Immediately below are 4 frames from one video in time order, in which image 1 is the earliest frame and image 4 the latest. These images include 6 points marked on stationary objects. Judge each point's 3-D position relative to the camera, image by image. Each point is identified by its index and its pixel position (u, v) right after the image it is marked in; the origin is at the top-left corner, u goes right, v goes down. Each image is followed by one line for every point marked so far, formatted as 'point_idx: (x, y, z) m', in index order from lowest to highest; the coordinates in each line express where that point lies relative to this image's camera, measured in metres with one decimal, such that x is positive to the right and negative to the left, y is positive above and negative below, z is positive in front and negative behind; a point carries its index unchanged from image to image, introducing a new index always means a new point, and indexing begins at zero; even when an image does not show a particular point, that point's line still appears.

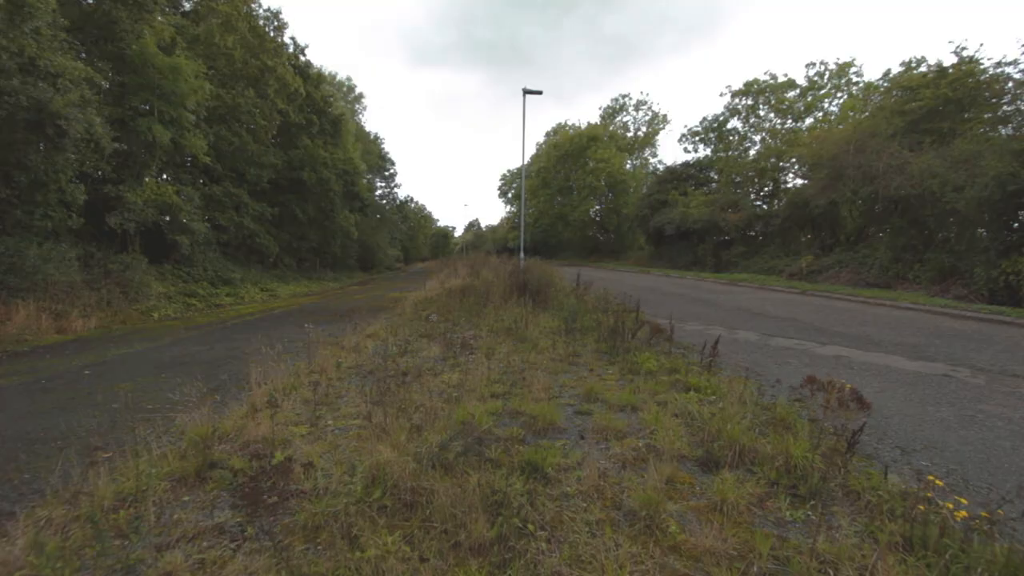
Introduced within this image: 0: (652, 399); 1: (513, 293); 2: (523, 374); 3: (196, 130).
0: (+1.3, -1.0, +4.5) m
1: (0.0, -0.1, +10.6) m
2: (+0.1, -1.0, +5.5) m
3: (-11.4, +5.7, +17.5) m
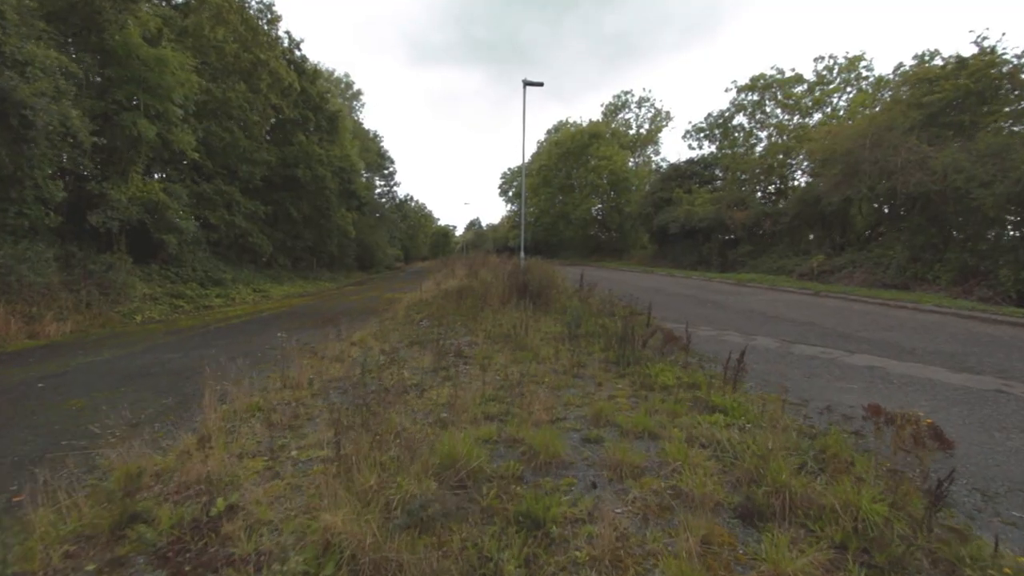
0: (+1.3, -1.1, +3.9) m
1: (0.0, -0.2, +10.0) m
2: (+0.1, -1.0, +4.9) m
3: (-11.4, +5.7, +16.9) m
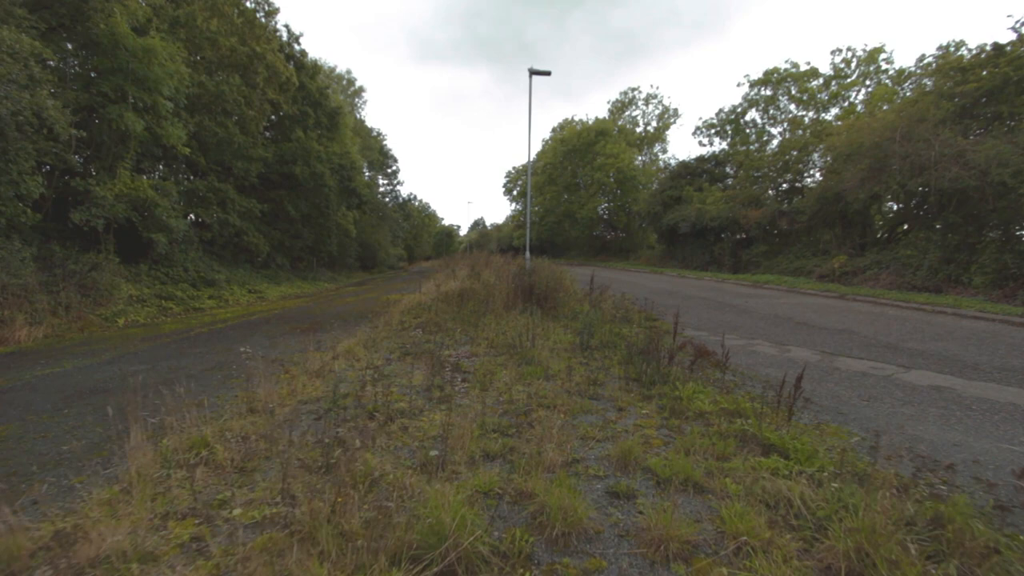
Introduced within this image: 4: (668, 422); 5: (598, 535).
0: (+1.3, -1.1, +3.1) m
1: (+0.1, -0.2, +9.2) m
2: (+0.1, -1.1, +4.1) m
3: (-11.2, +5.6, +16.2) m
4: (+1.3, -1.1, +4.0) m
5: (+0.4, -1.3, +2.5) m
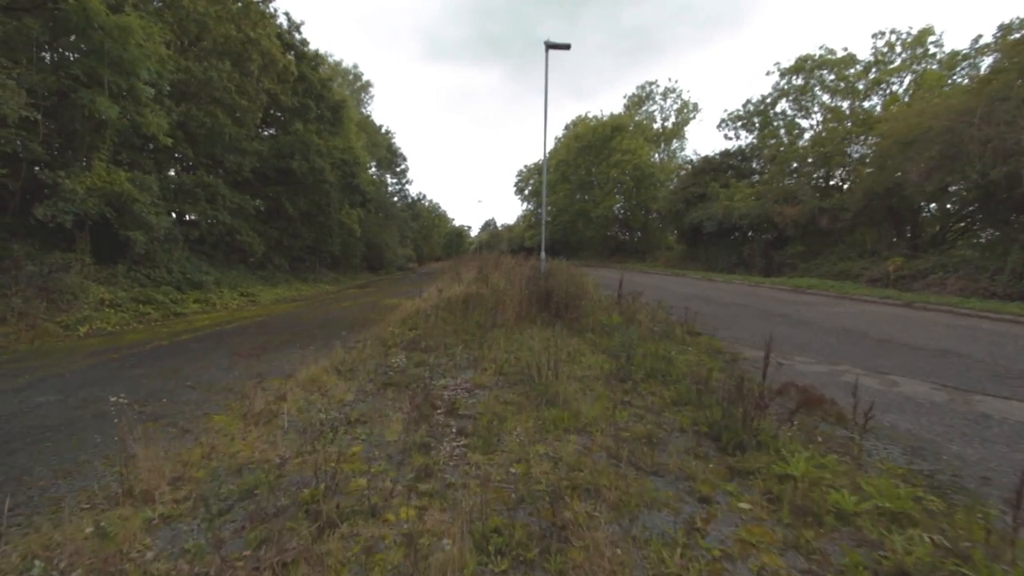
0: (+1.4, -1.2, +1.4) m
1: (+0.3, -0.3, +7.6) m
2: (+0.2, -1.2, +2.5) m
3: (-10.8, +5.5, +14.9) m
4: (+1.4, -1.2, +2.4) m
5: (+0.5, -1.4, +0.8) m
